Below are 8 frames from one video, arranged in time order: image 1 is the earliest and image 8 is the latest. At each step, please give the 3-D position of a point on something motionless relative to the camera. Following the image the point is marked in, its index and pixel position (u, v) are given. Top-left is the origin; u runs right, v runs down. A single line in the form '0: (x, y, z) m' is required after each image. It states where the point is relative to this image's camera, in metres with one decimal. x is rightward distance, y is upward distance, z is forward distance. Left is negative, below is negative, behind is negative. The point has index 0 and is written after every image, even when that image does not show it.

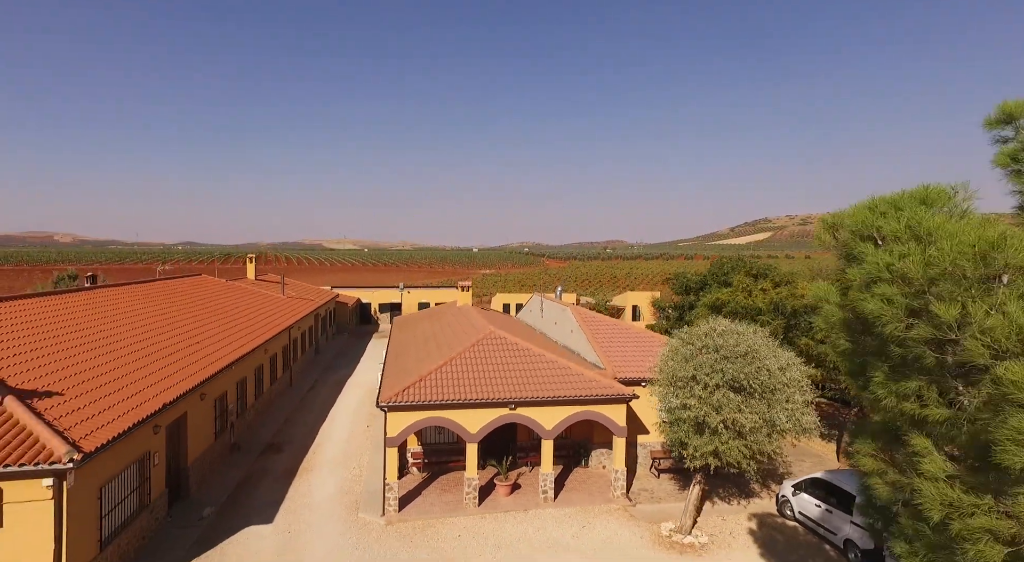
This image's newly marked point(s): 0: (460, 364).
0: (-1.2, -1.9, +12.2) m
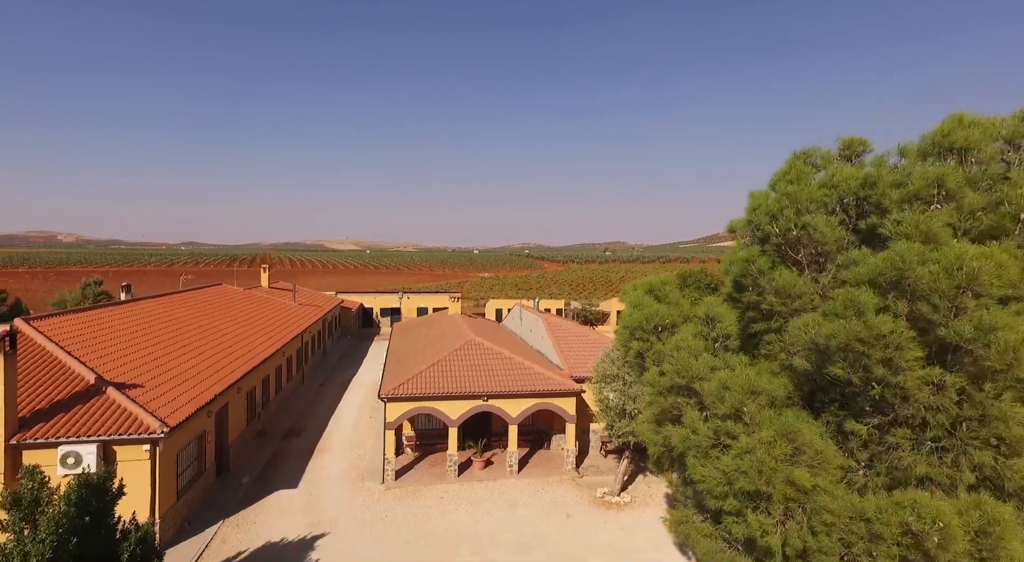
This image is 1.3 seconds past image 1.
0: (-1.9, -2.4, +15.1) m
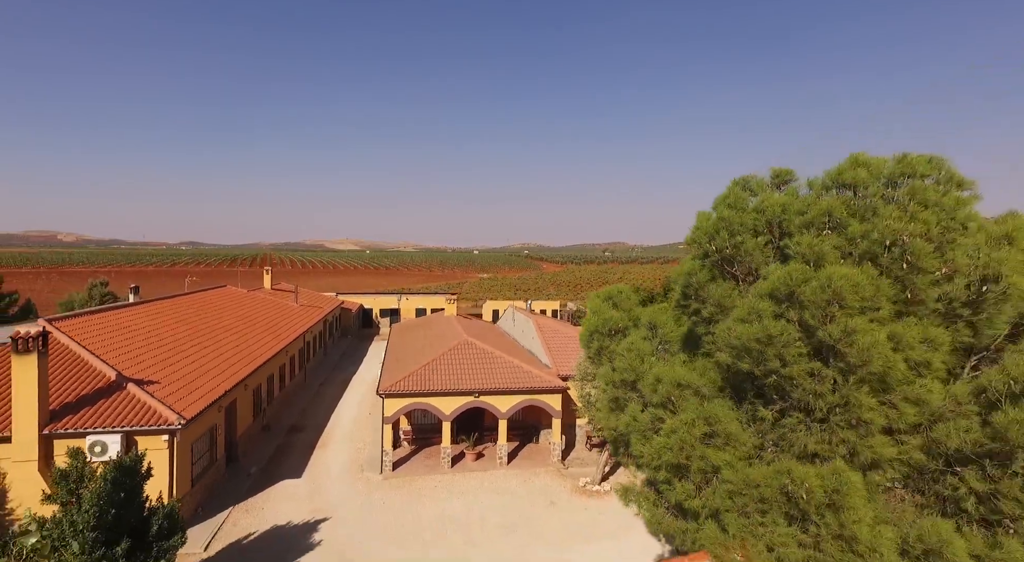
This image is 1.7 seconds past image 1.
0: (-2.2, -2.5, +16.1) m
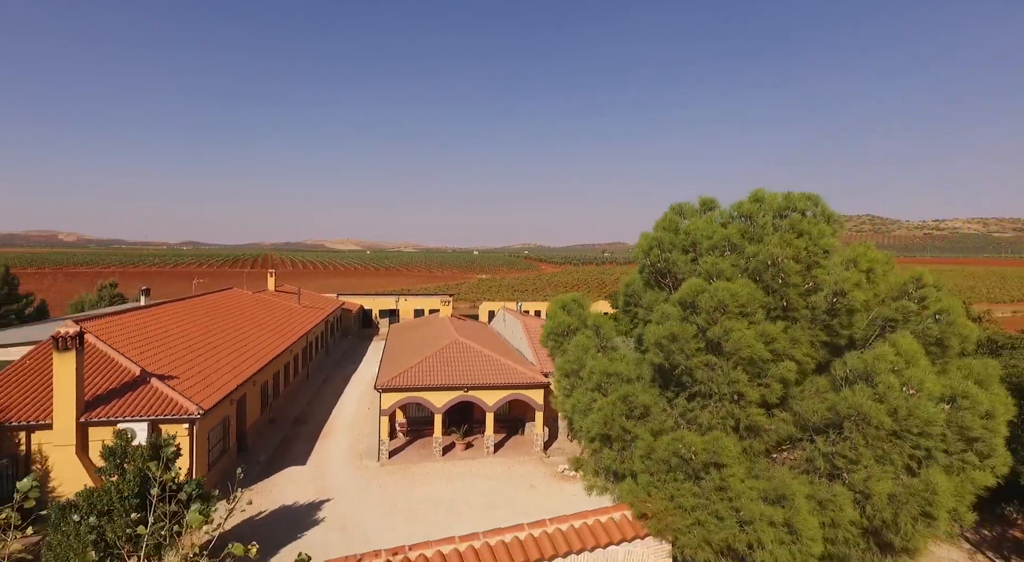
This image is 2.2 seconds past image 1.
0: (-2.6, -2.6, +17.6) m
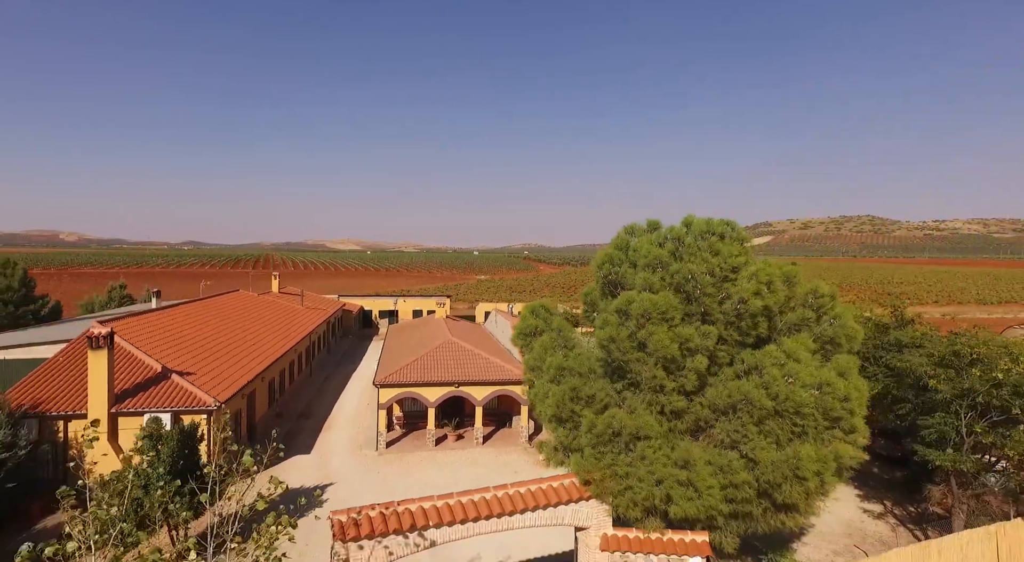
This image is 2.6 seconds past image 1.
0: (-3.1, -2.8, +19.1) m
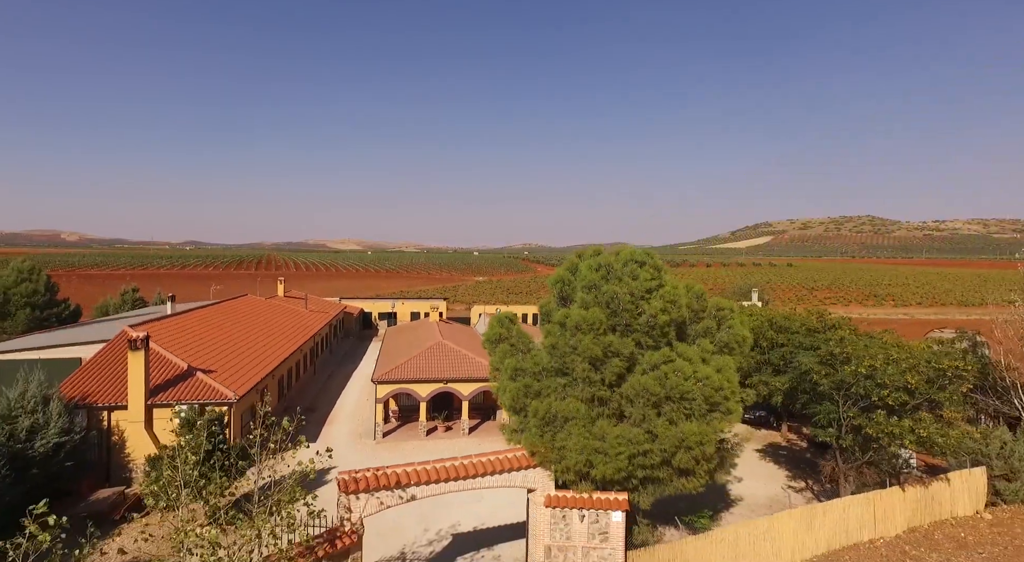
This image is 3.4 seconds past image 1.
0: (-3.7, -3.1, +21.4) m
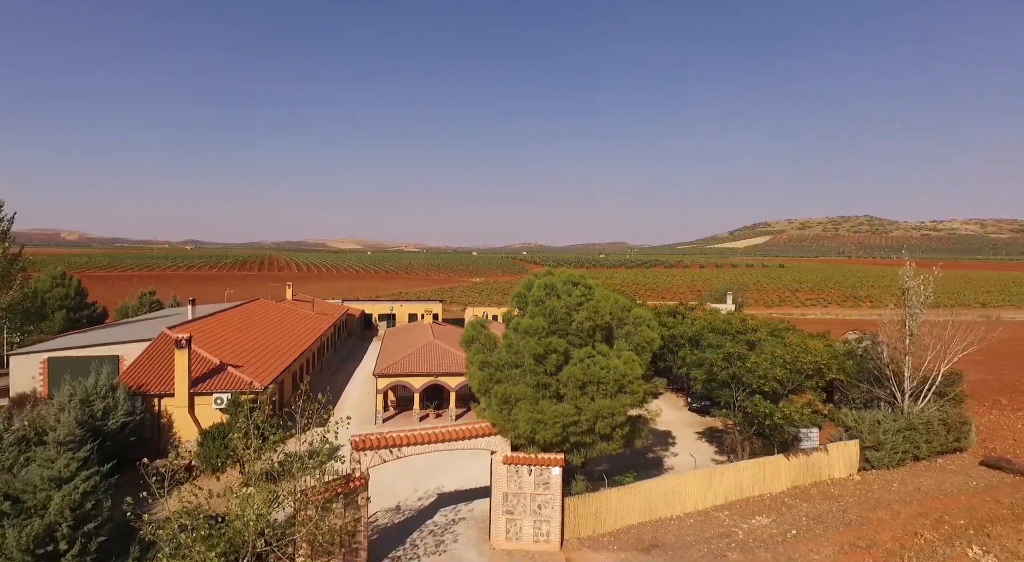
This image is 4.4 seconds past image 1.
0: (-4.6, -3.5, +24.9) m
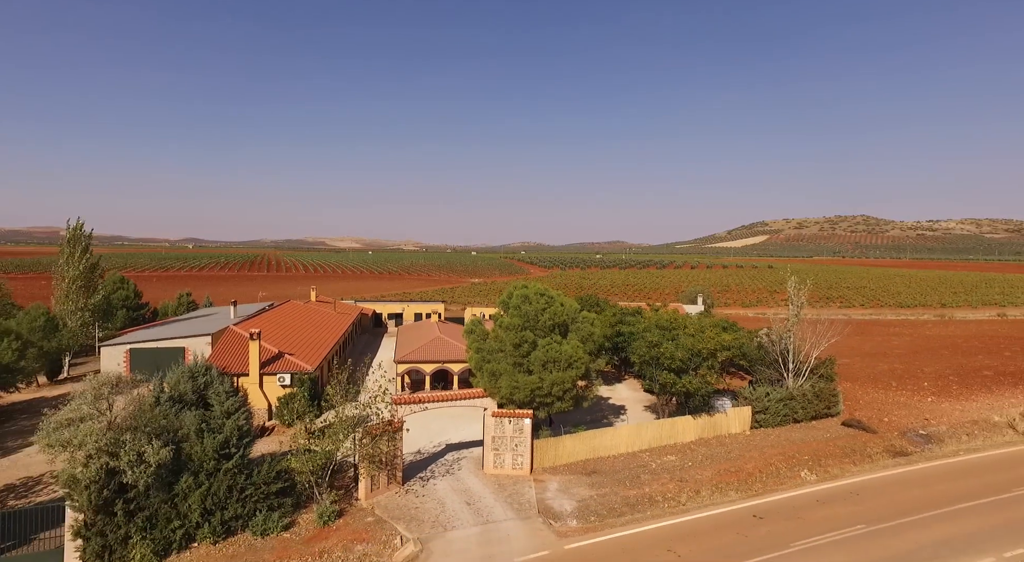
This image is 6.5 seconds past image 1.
0: (-5.2, -3.9, +31.3) m
